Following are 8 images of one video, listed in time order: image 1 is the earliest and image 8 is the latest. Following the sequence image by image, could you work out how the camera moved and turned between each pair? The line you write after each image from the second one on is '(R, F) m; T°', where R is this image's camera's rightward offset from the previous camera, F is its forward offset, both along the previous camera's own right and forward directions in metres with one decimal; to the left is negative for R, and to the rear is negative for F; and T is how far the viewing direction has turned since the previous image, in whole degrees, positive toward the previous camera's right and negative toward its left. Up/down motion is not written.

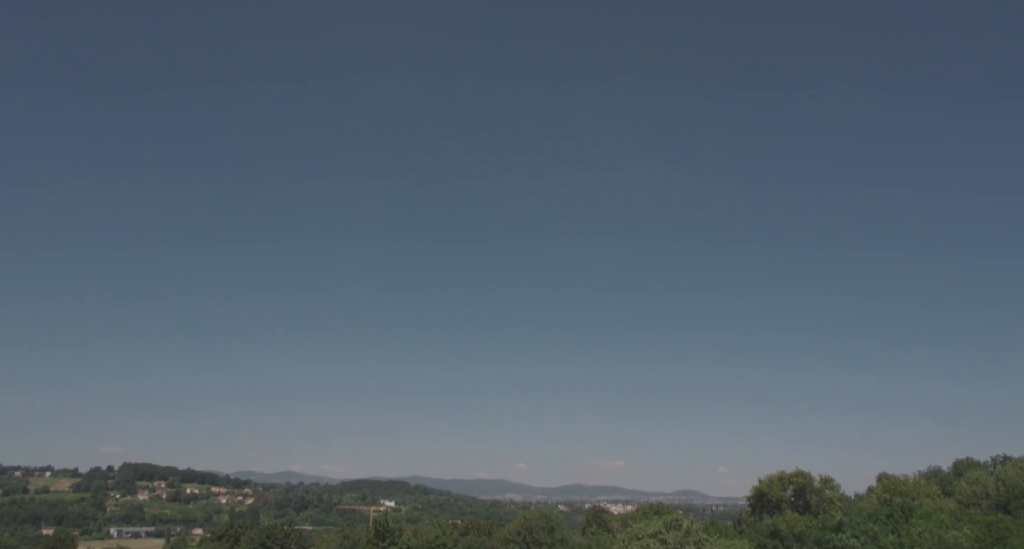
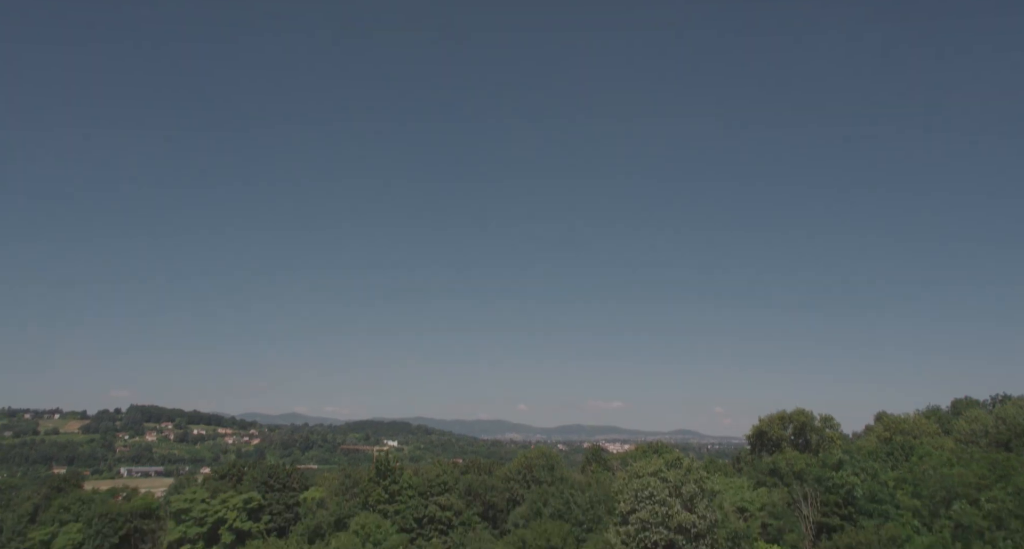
(-0.1, +2.5) m; 0°
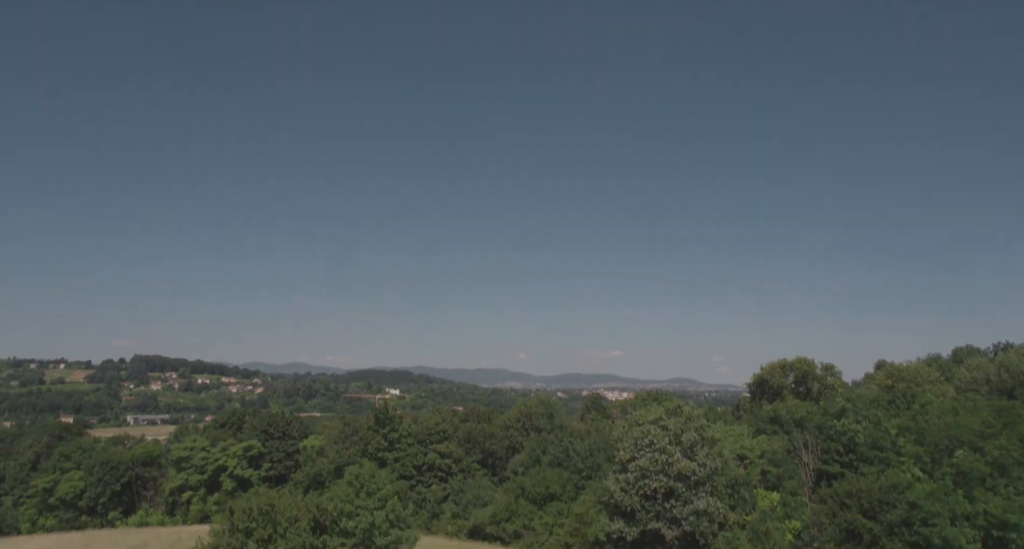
(+0.2, +2.4) m; 0°
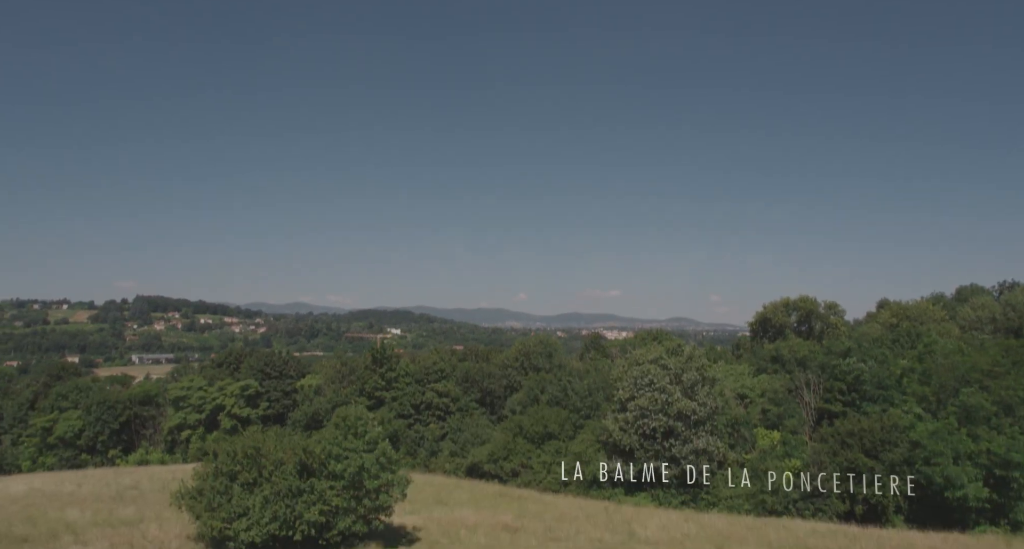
(+0.3, +2.9) m; 0°
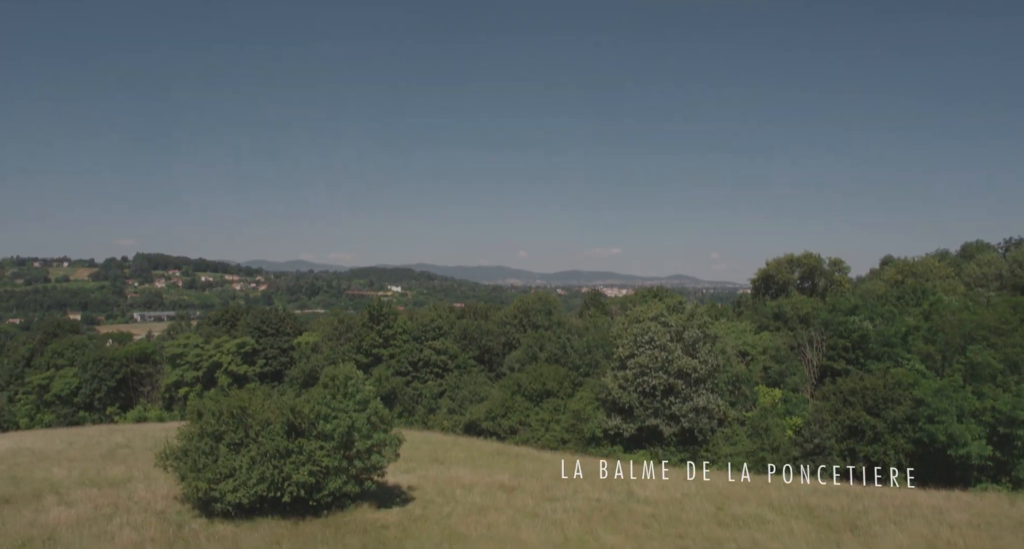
(+0.3, +2.0) m; 0°
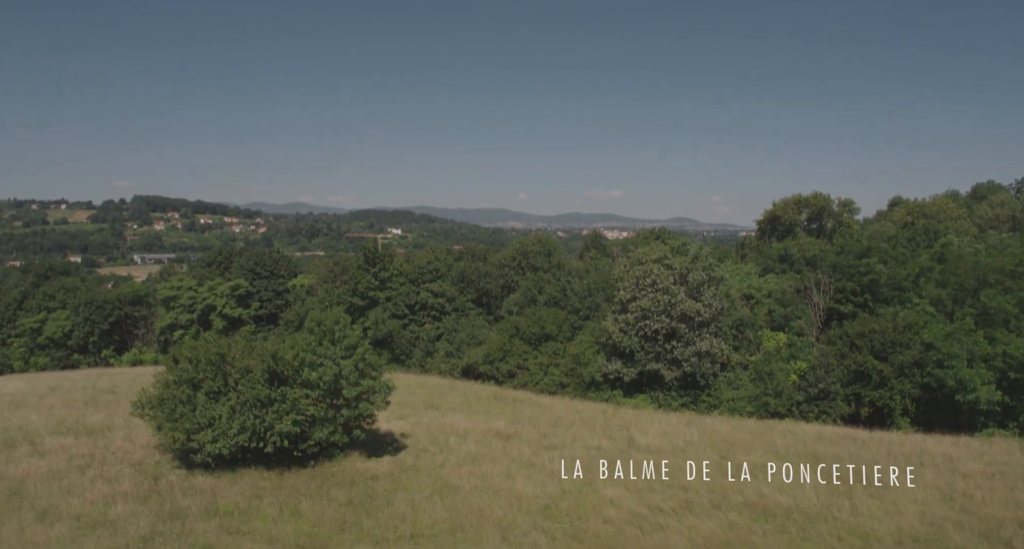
(+0.3, +2.8) m; 0°
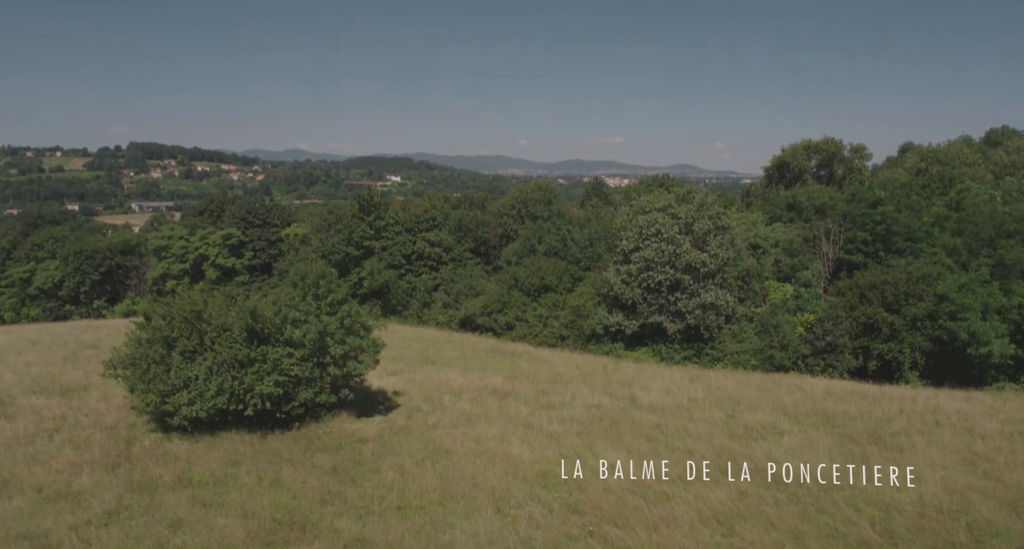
(+0.2, +2.7) m; 0°
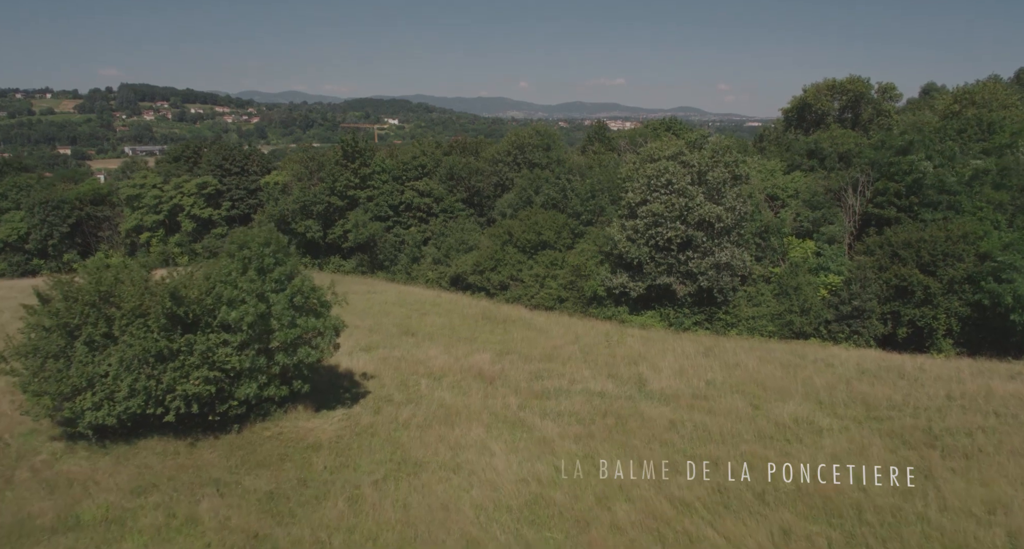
(+0.7, +6.9) m; 0°
